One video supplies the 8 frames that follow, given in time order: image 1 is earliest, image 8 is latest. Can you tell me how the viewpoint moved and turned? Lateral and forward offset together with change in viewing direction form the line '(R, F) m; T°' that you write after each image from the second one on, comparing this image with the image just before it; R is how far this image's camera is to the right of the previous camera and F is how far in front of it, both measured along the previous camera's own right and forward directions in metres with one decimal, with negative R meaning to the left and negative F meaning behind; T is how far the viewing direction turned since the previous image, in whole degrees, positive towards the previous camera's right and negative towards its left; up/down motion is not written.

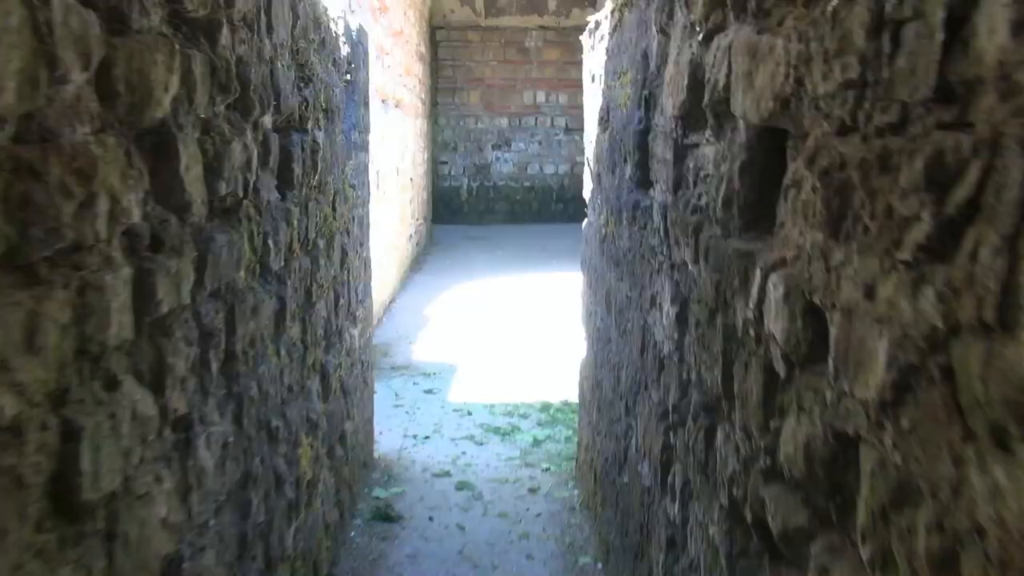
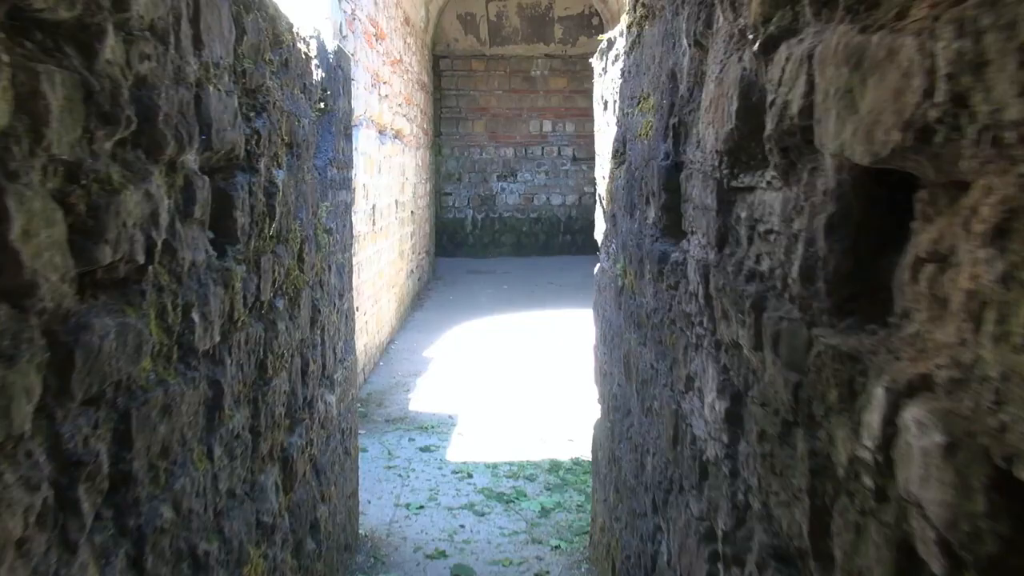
(0.0, +0.4) m; -1°
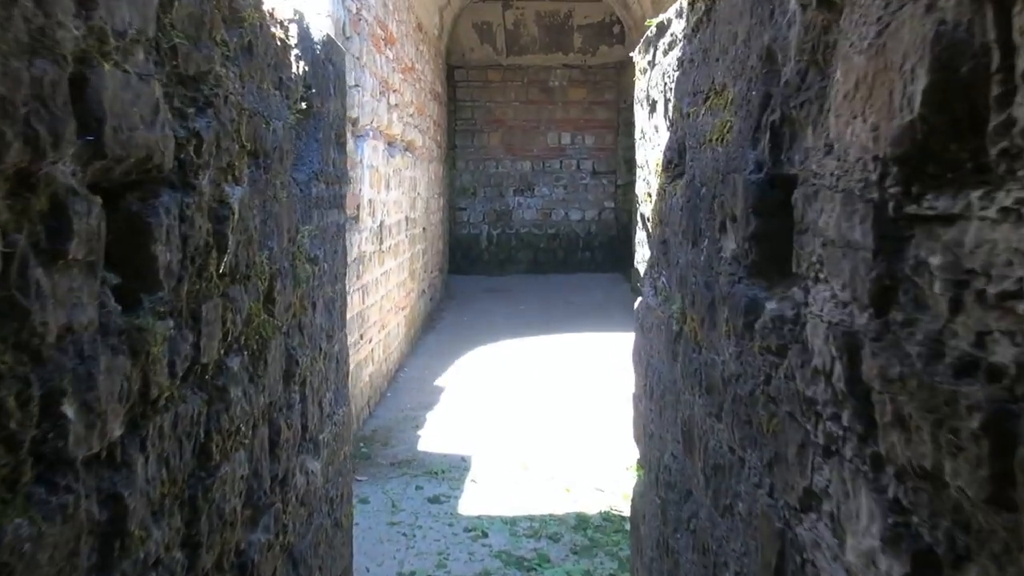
(0.0, +0.4) m; -1°
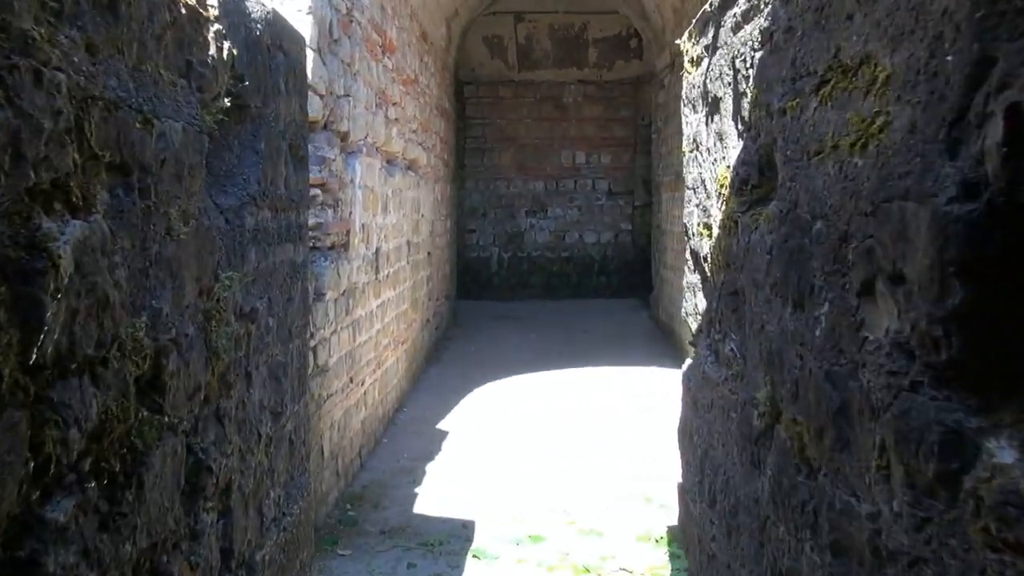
(0.0, +0.5) m; -1°
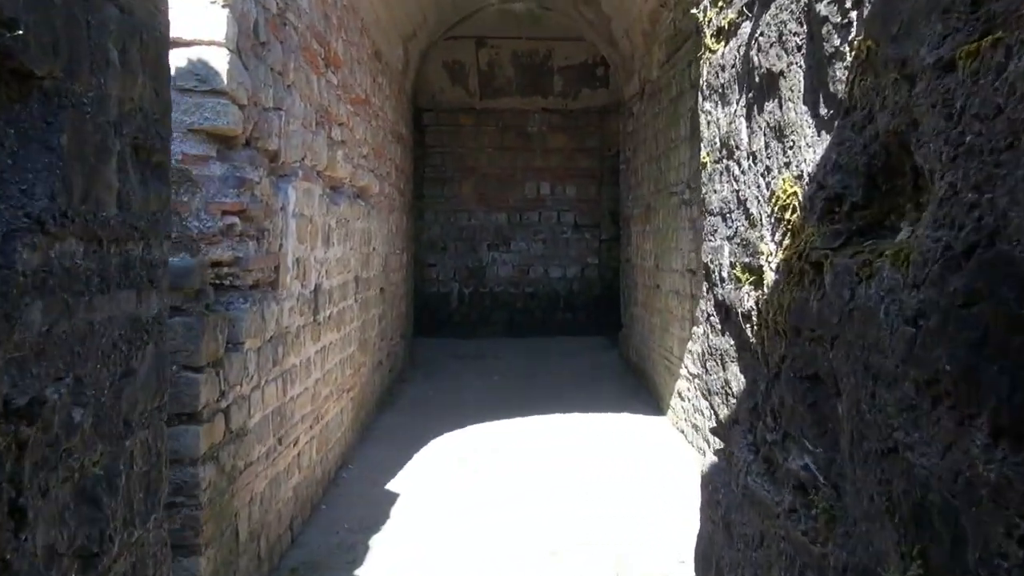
(0.0, +0.5) m; +3°
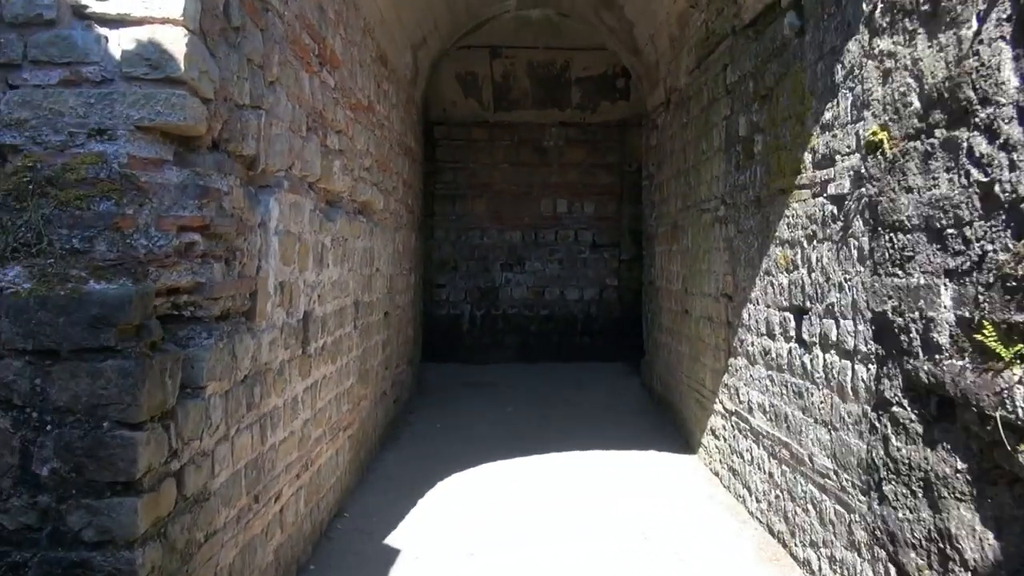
(0.0, +0.5) m; -1°
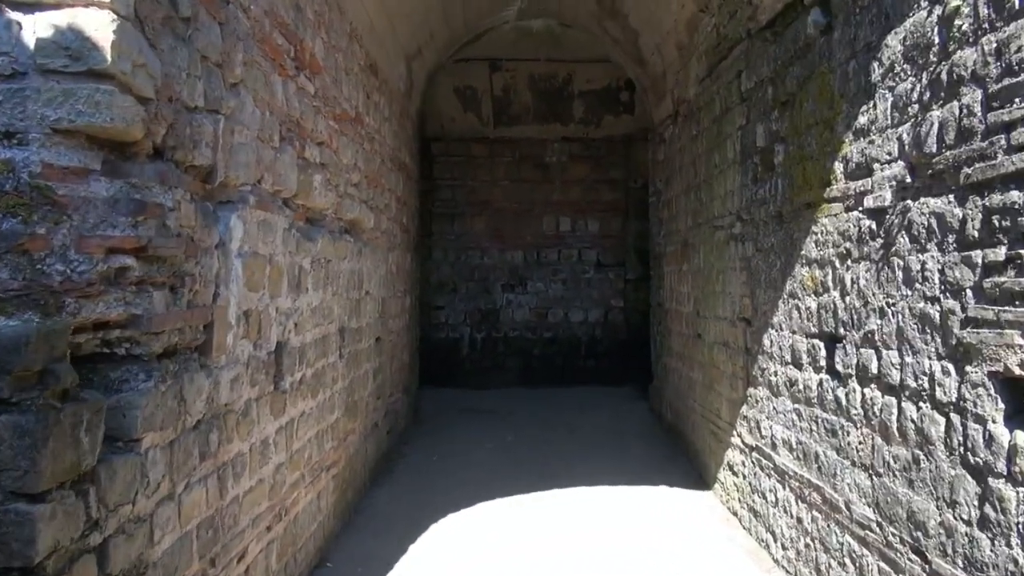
(0.0, +0.4) m; 0°
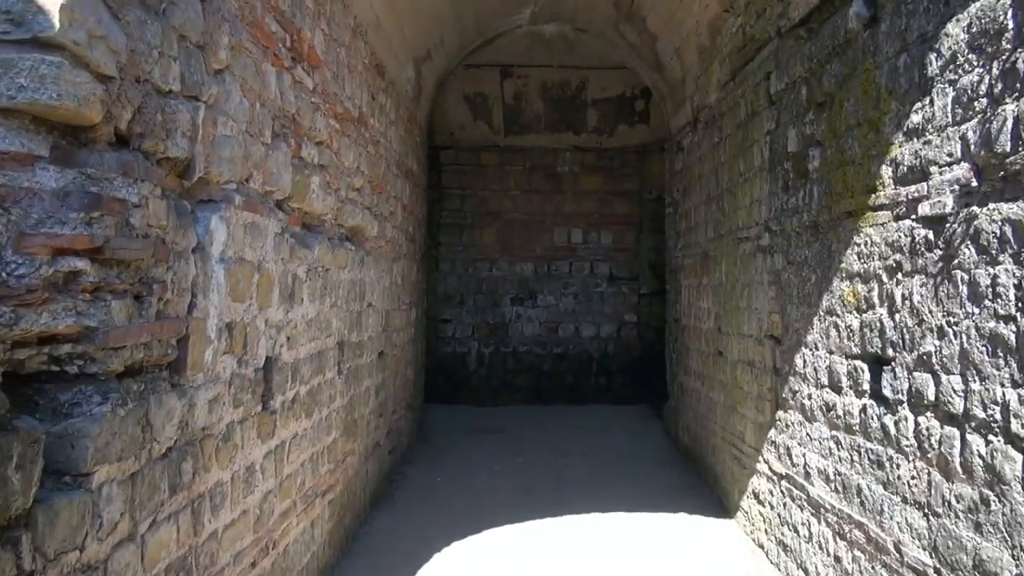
(0.0, +0.3) m; -1°
